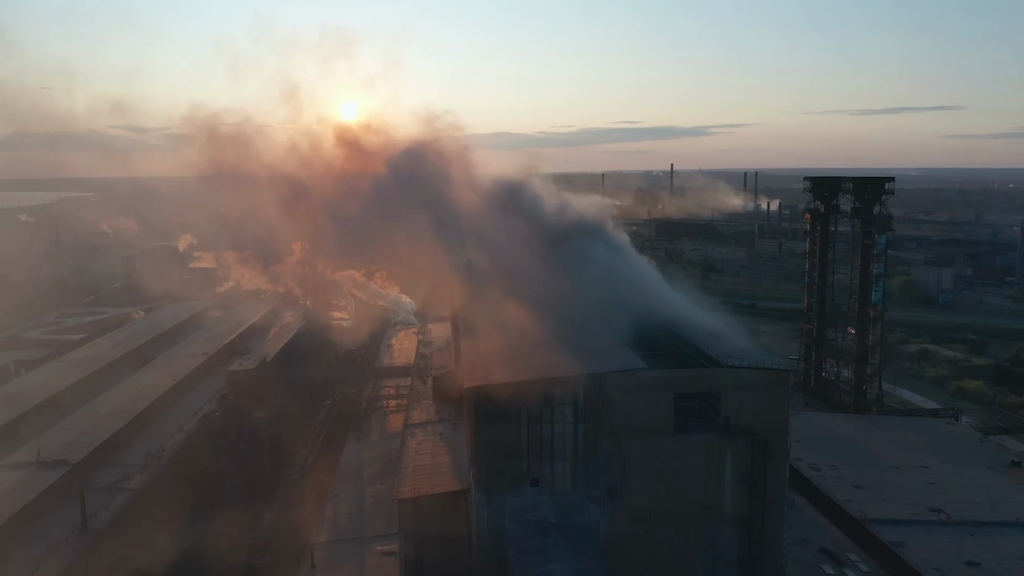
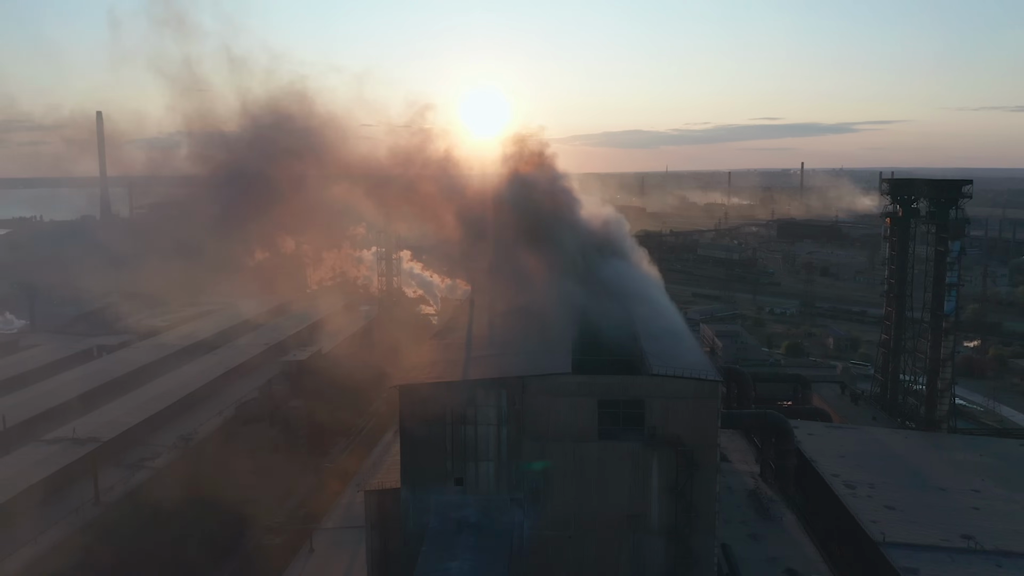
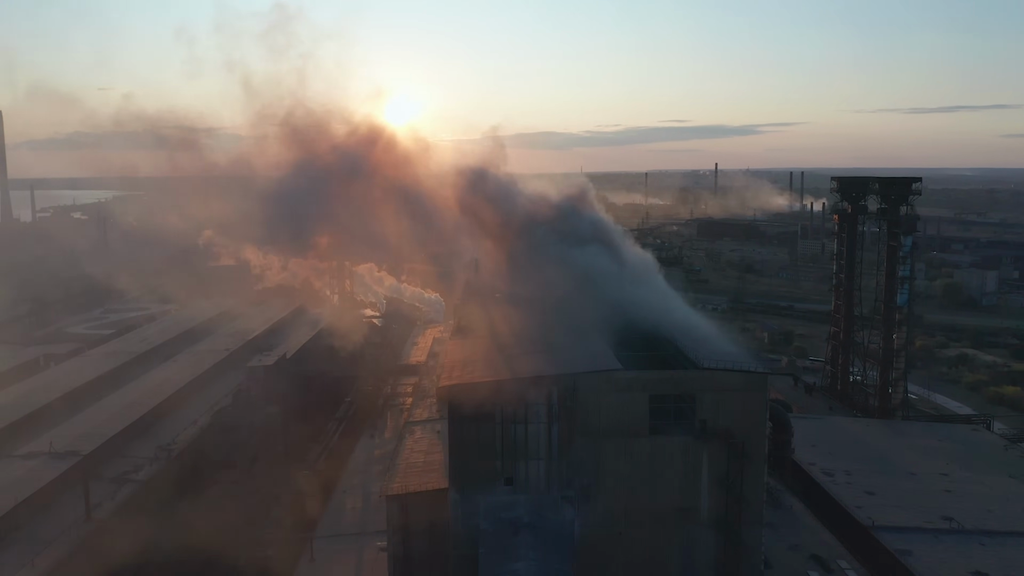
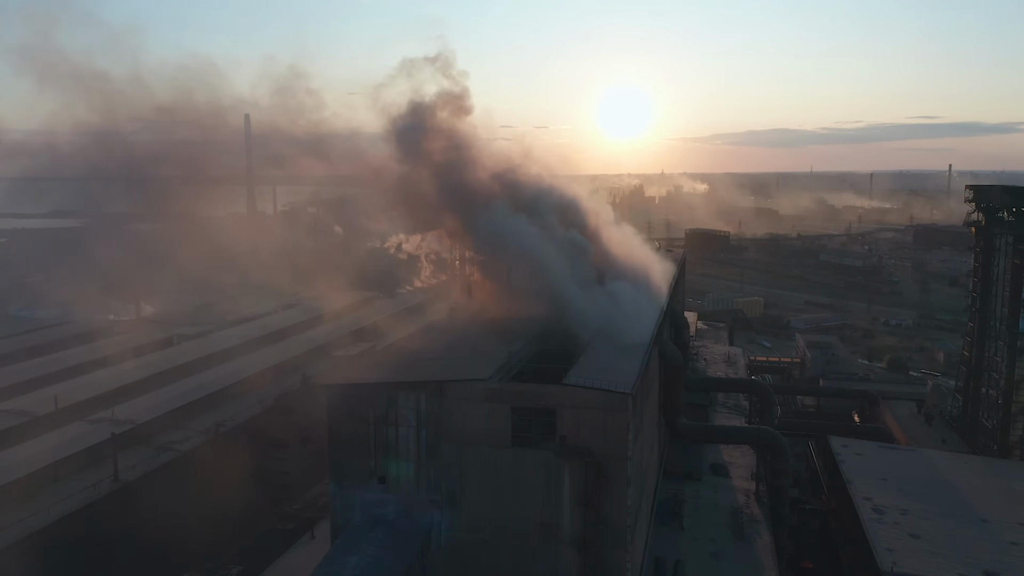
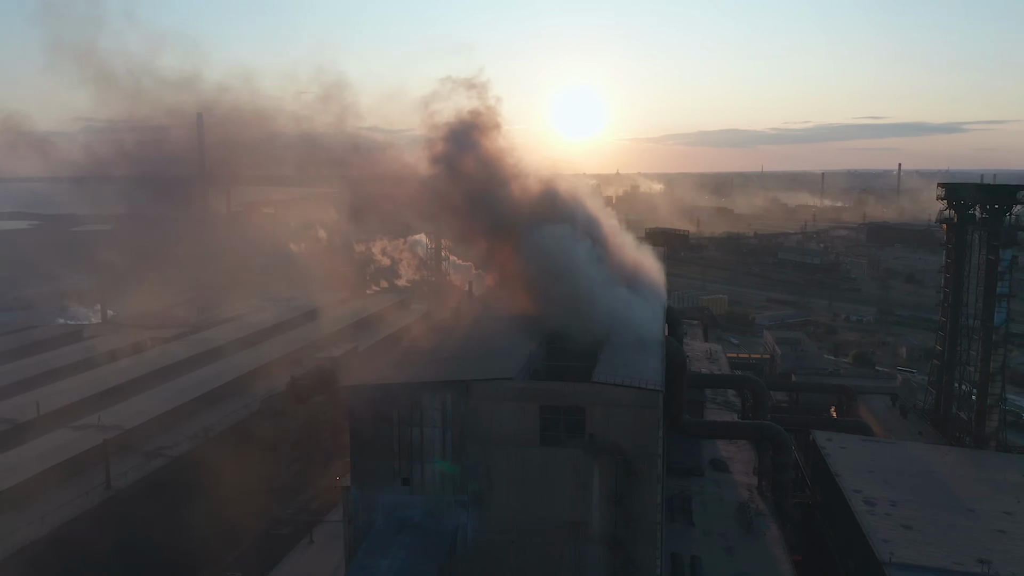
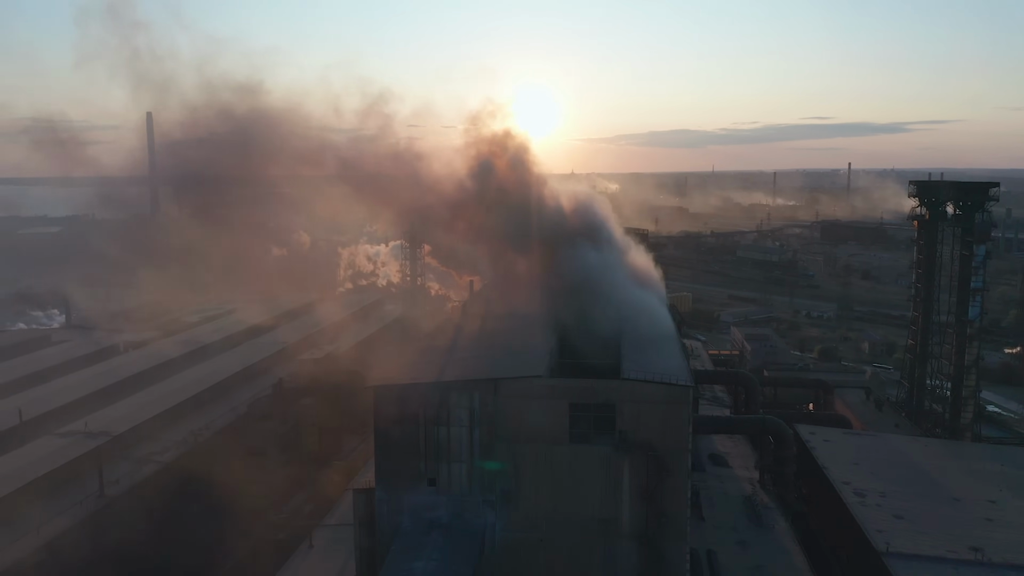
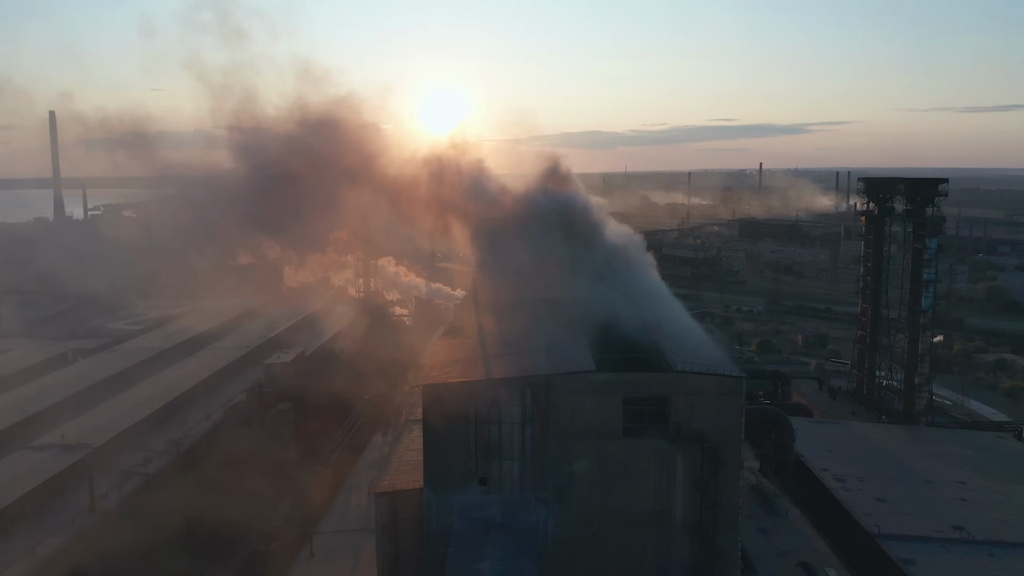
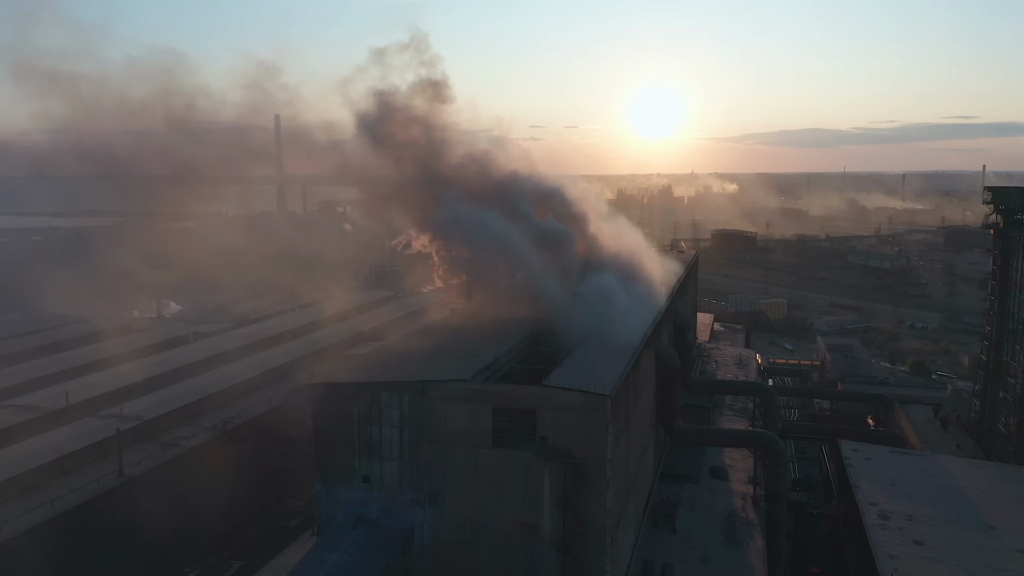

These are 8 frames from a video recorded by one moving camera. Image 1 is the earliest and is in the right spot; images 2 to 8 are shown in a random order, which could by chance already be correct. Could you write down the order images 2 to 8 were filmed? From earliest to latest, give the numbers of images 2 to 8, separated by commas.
3, 7, 2, 6, 5, 4, 8
